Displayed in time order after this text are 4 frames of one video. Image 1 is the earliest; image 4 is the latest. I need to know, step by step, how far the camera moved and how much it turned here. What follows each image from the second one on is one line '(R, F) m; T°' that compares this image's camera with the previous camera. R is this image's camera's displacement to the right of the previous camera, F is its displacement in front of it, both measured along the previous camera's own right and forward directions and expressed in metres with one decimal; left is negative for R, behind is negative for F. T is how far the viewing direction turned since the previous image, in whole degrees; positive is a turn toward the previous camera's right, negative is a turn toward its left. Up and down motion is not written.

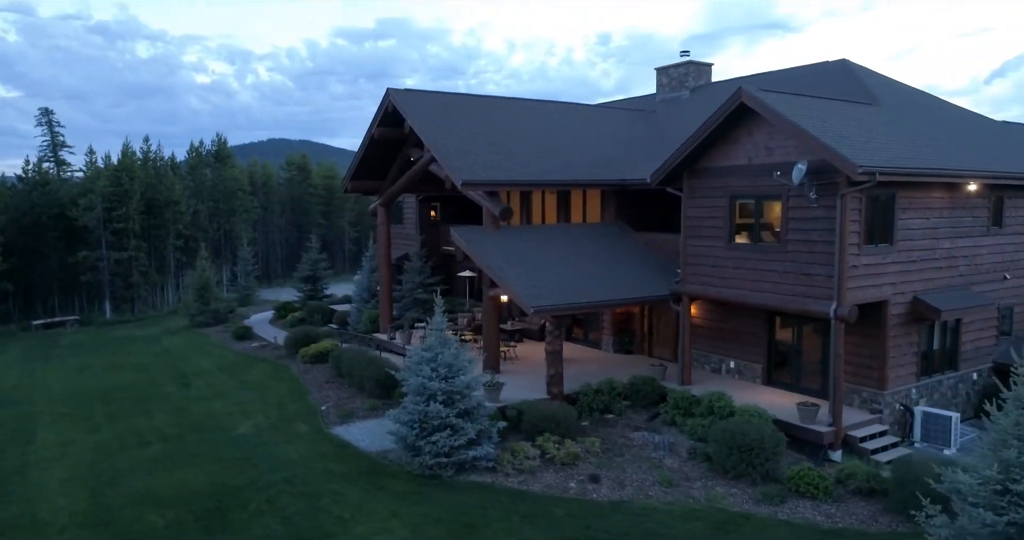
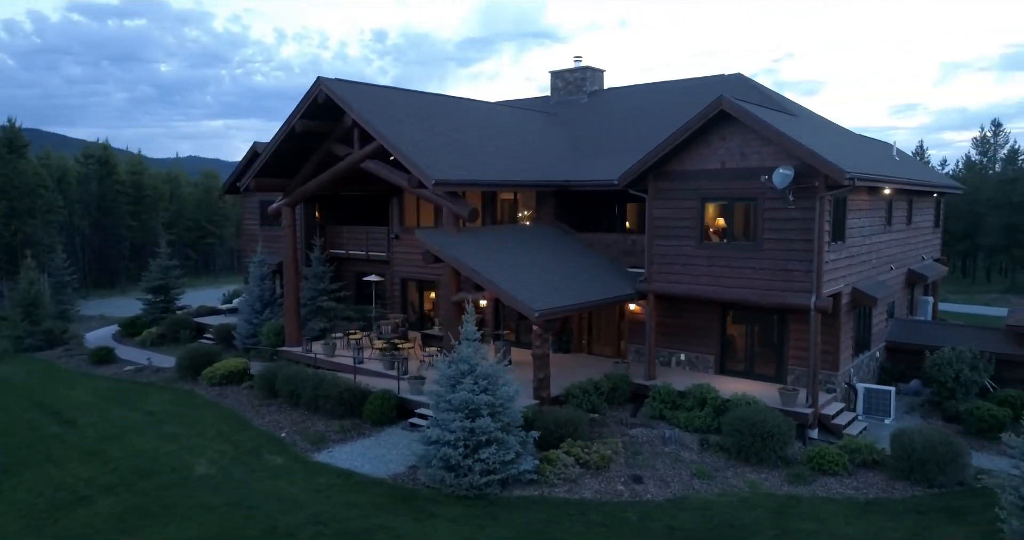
(-3.9, +1.1) m; +18°
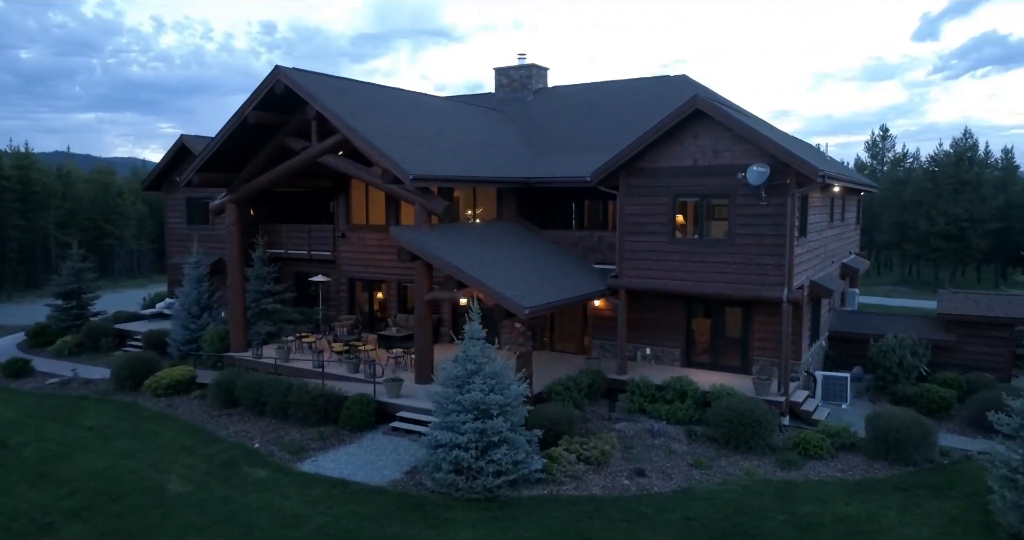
(-1.6, +0.3) m; +8°
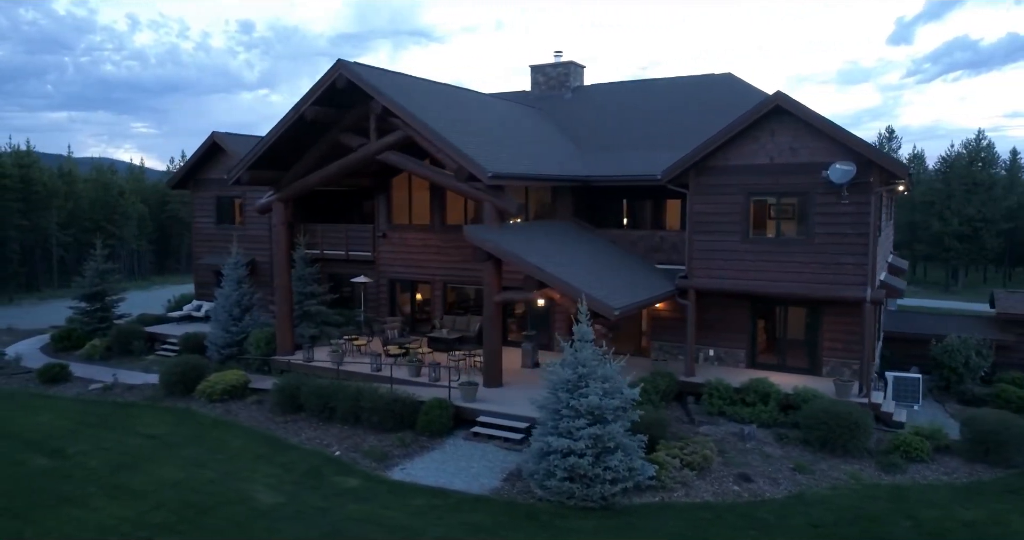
(-1.9, +0.4) m; +2°
